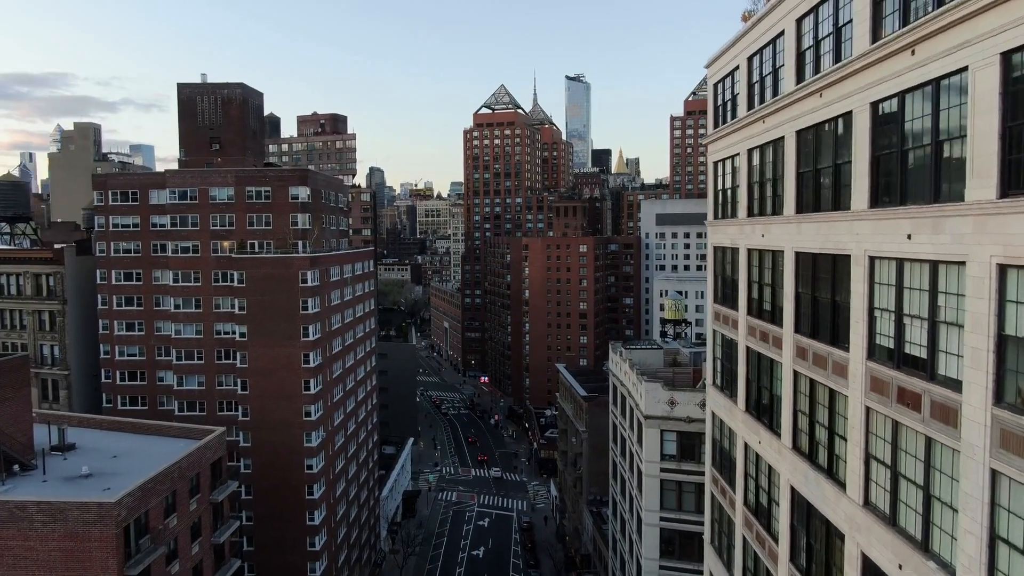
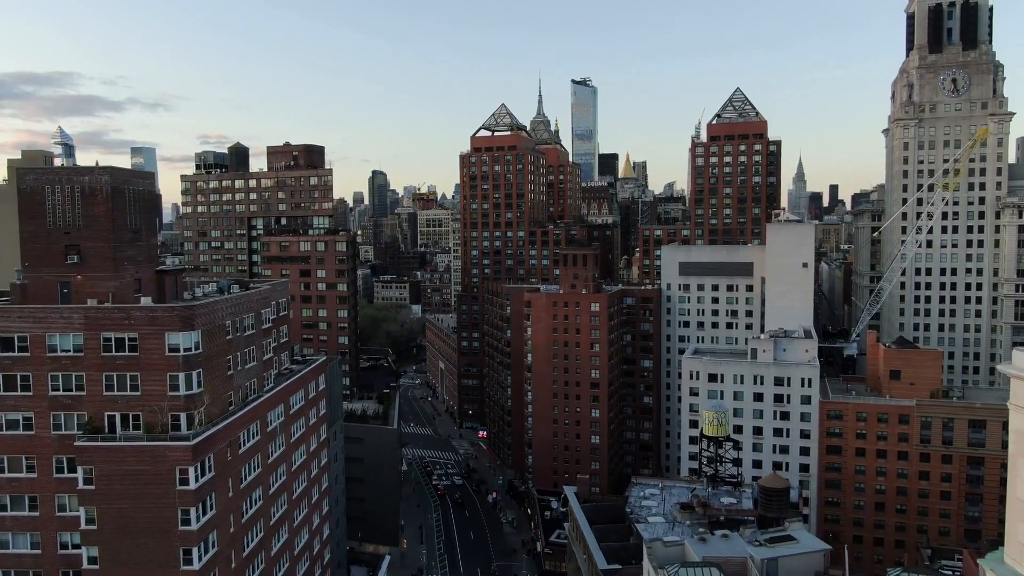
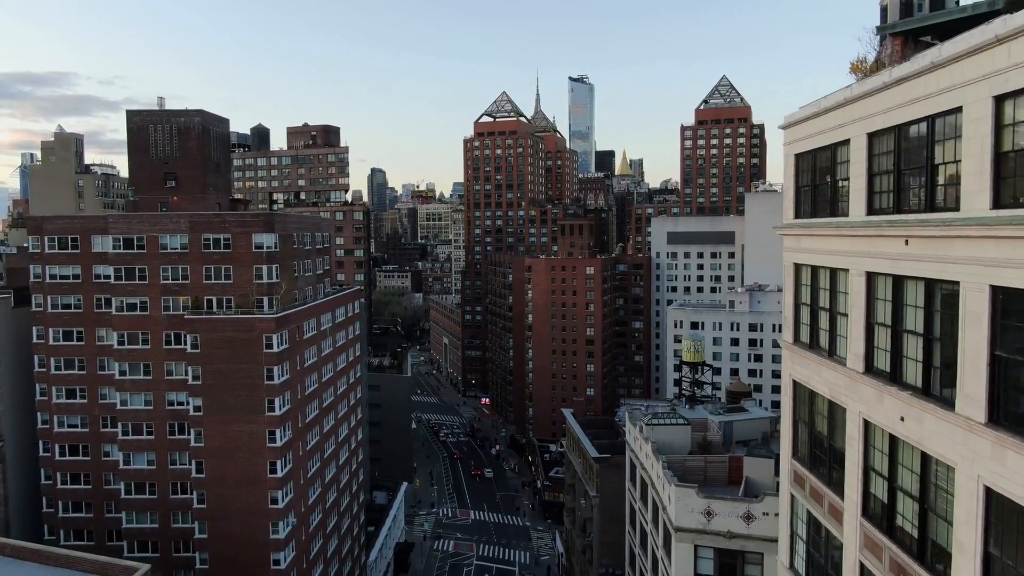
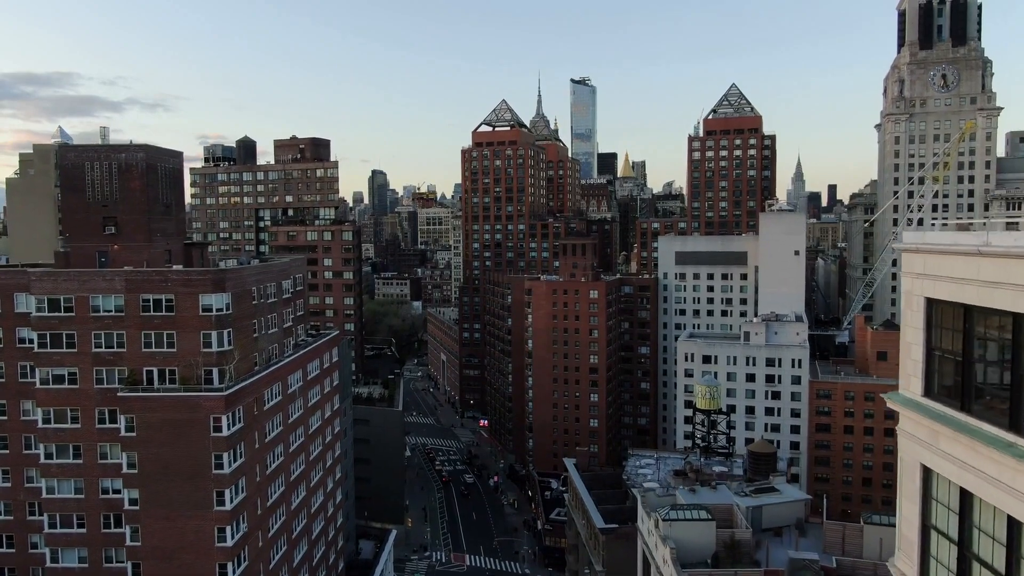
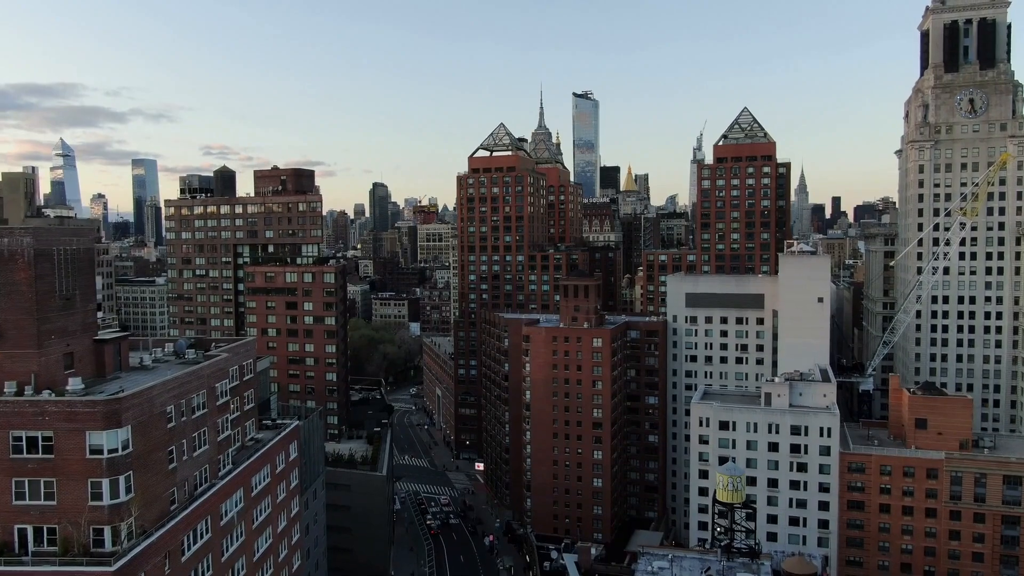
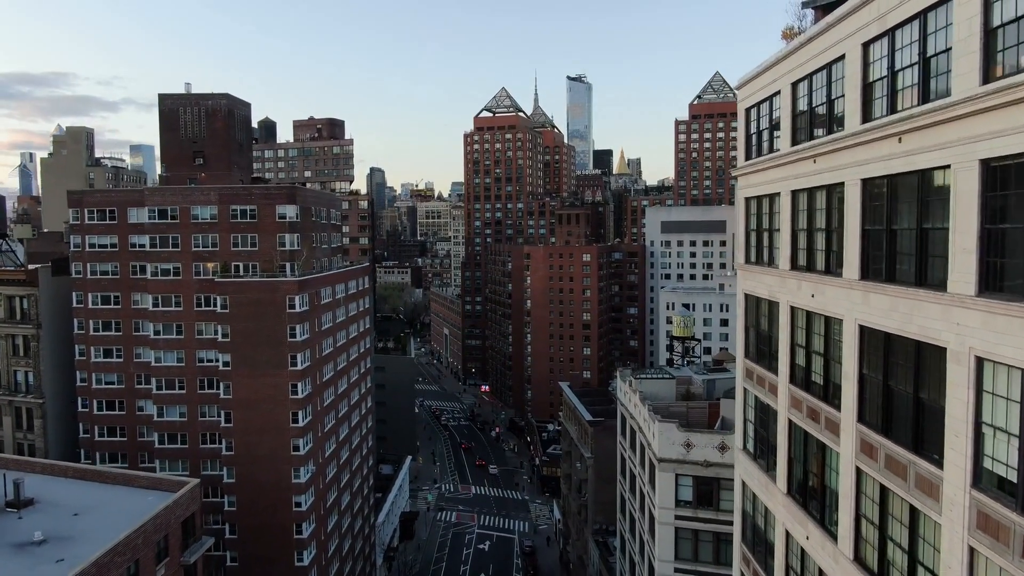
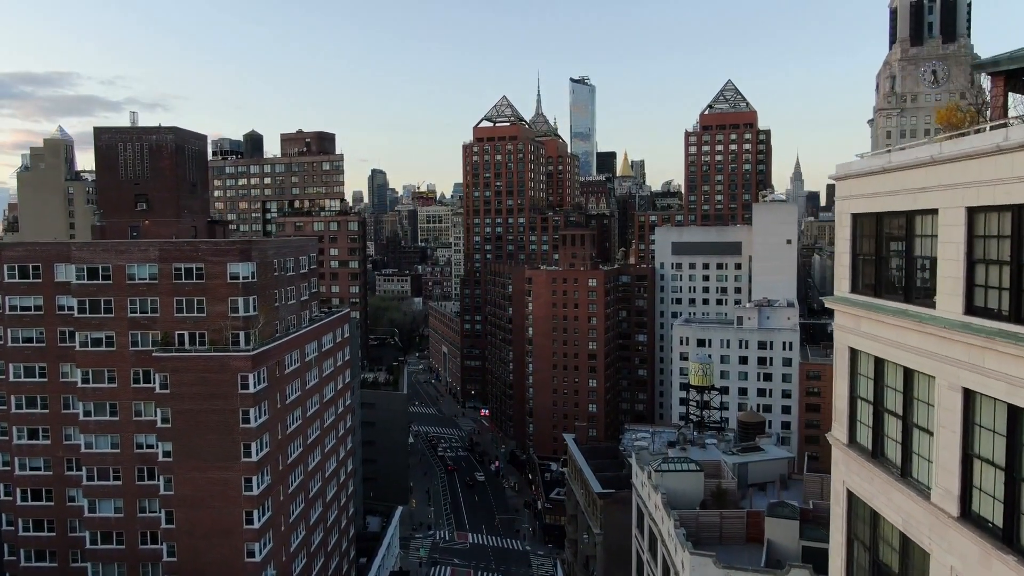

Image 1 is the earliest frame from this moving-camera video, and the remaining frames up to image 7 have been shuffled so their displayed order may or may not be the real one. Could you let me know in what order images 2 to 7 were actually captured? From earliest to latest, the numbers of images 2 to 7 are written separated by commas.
6, 3, 7, 4, 2, 5
